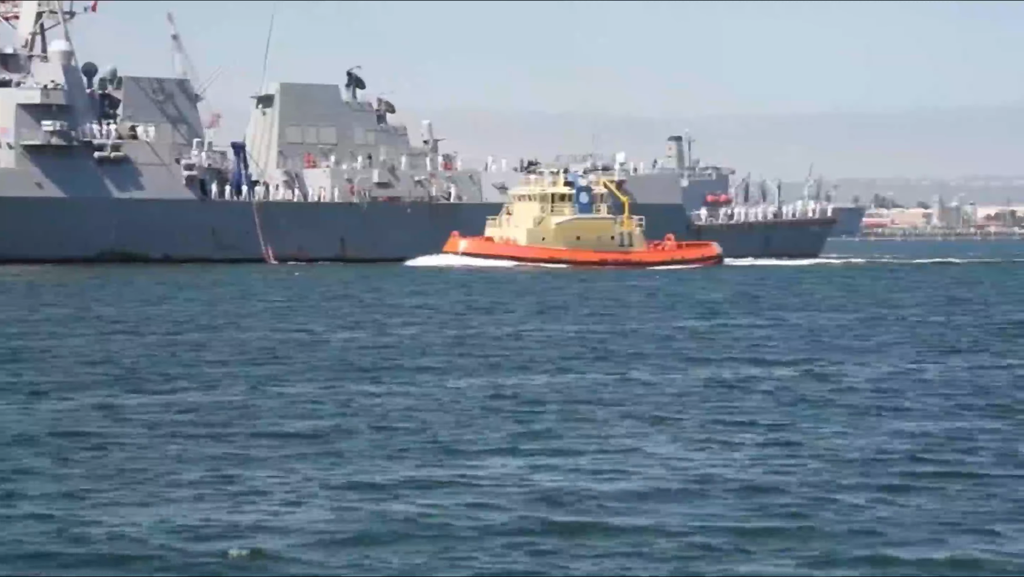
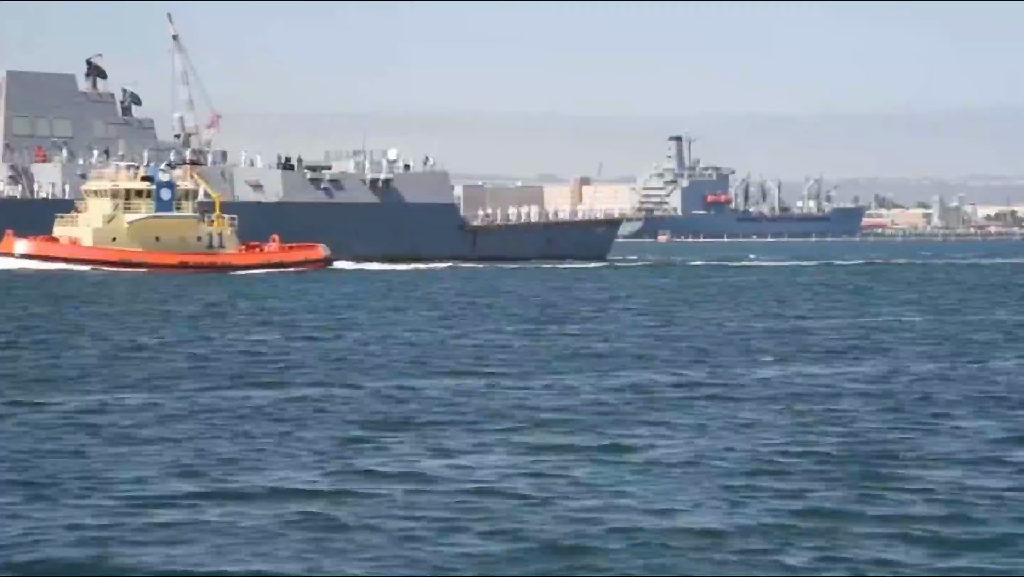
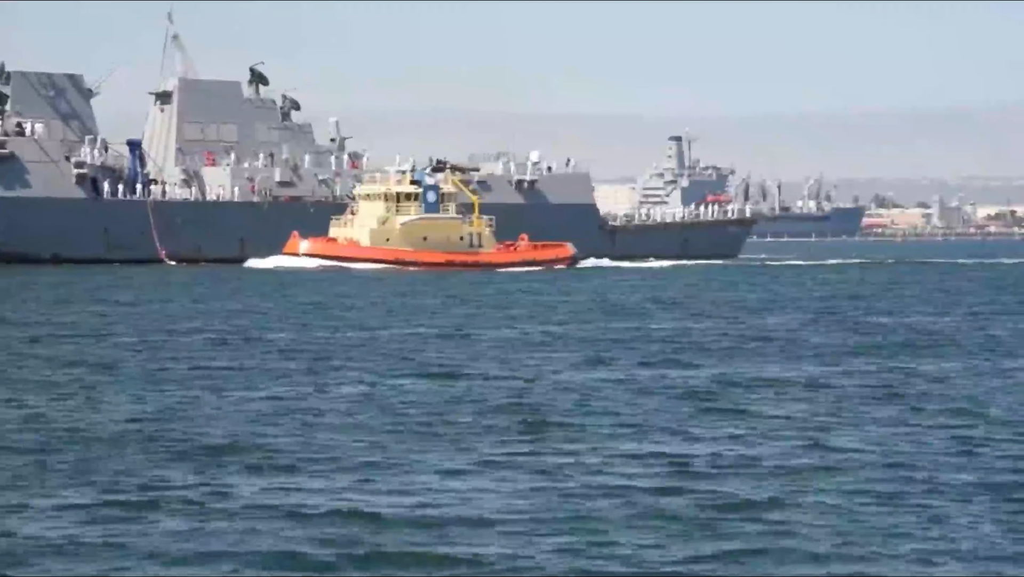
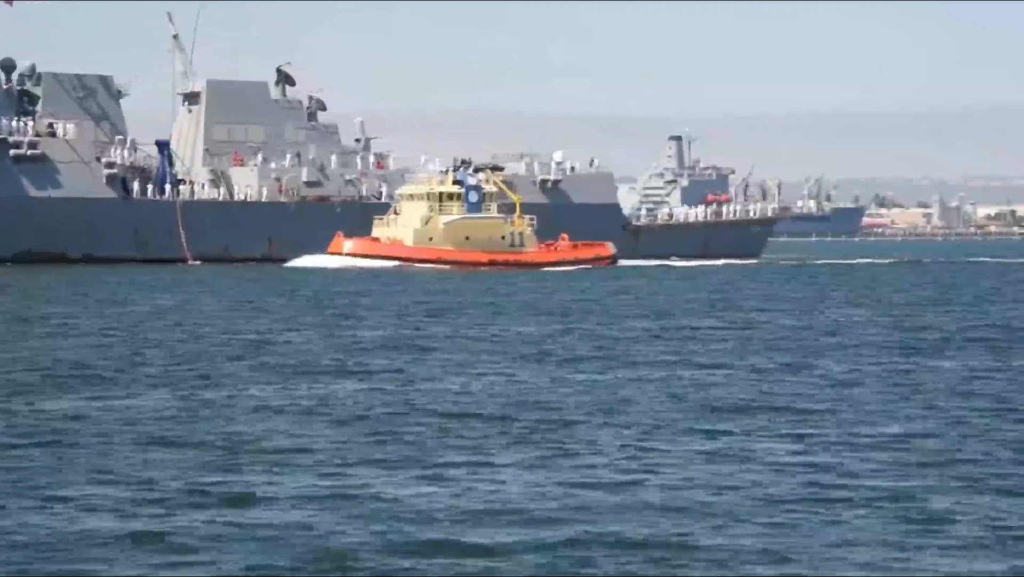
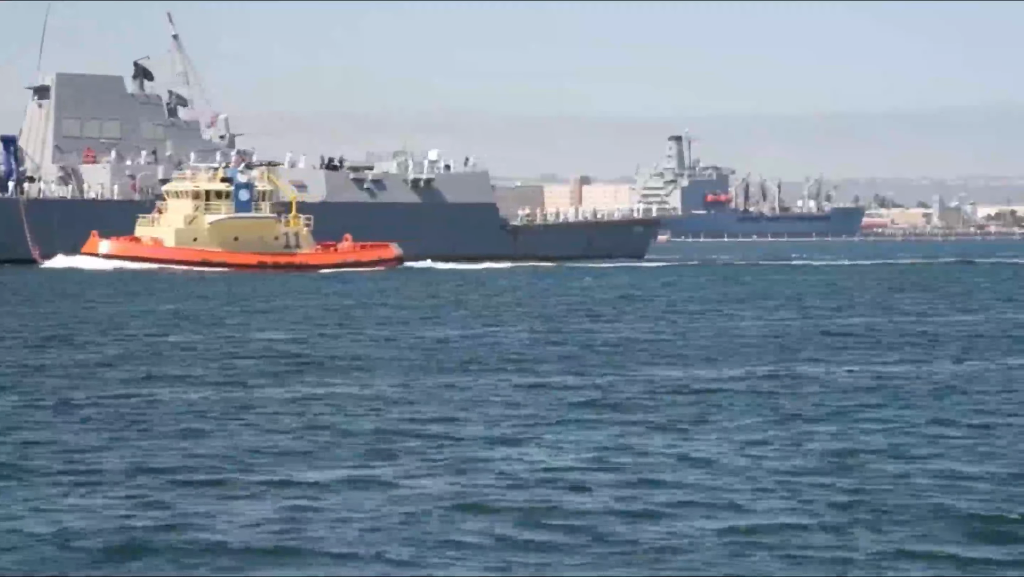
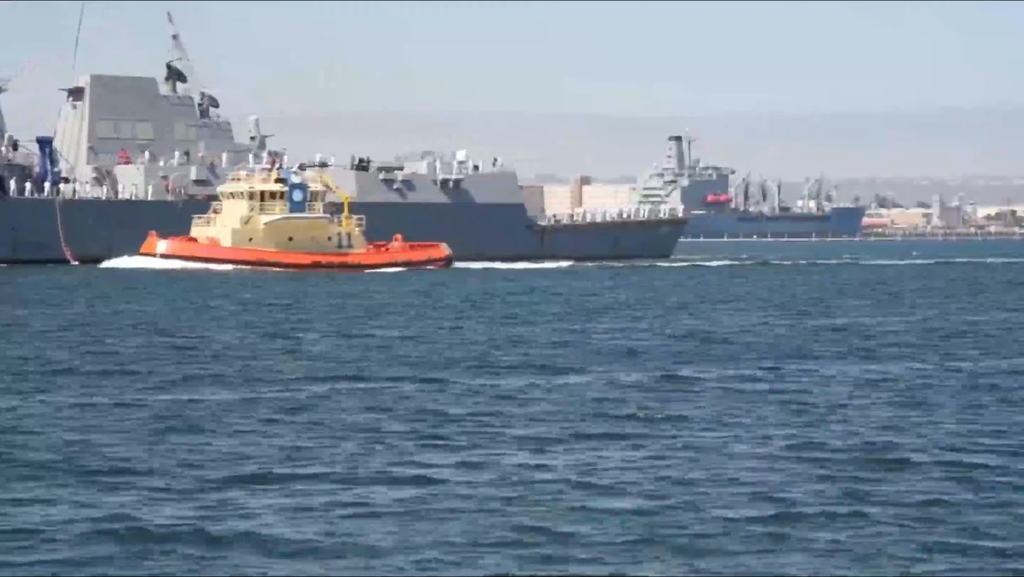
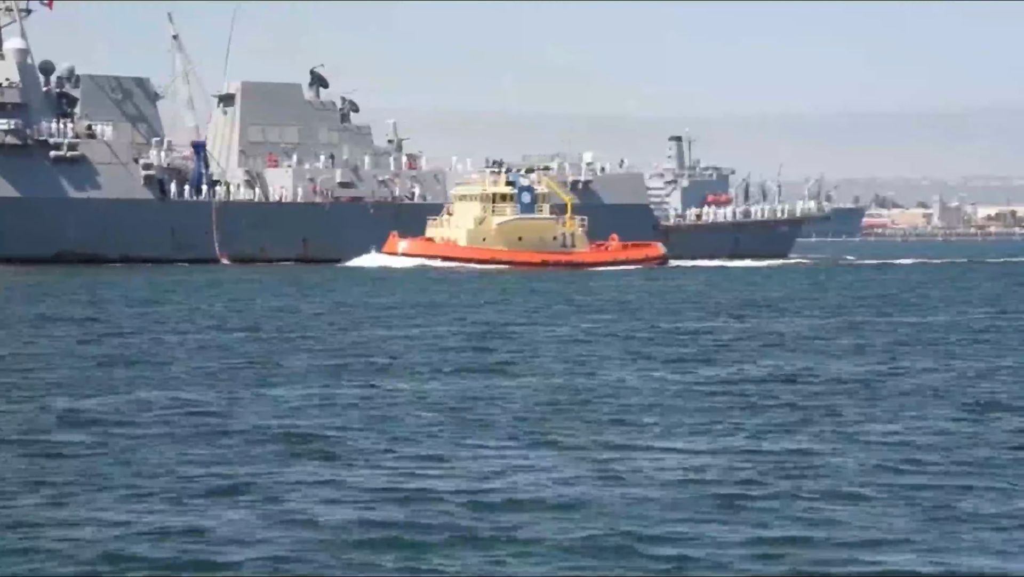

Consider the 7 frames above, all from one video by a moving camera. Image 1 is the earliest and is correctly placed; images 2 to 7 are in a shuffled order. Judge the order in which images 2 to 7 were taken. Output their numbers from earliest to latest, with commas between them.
7, 4, 3, 6, 5, 2
